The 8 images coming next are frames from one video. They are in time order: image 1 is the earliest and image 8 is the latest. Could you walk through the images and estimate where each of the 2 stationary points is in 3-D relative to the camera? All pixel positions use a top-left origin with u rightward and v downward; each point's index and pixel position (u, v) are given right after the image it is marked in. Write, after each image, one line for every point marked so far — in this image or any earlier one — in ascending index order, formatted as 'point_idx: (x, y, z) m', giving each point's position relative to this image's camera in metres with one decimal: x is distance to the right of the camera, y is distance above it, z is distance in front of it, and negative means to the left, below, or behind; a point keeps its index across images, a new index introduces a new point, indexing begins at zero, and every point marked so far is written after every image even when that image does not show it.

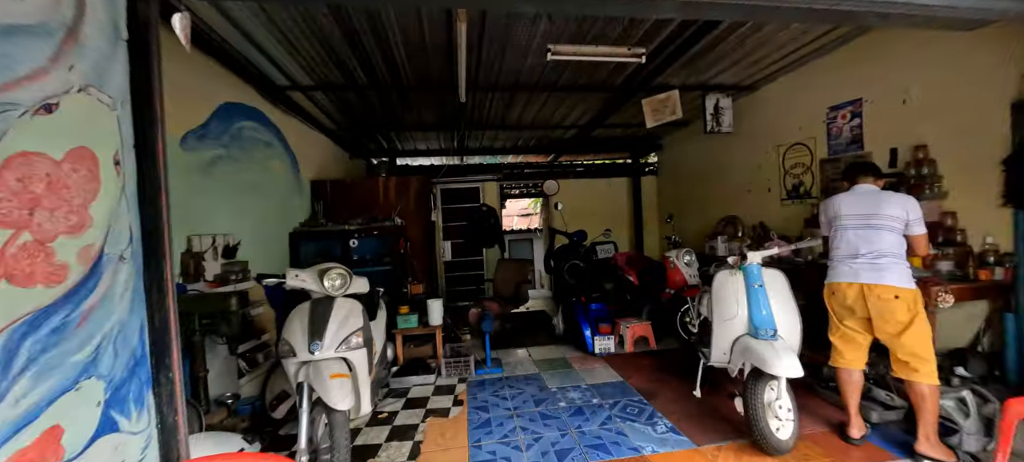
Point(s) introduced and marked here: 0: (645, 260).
0: (+1.6, -0.3, +4.5) m
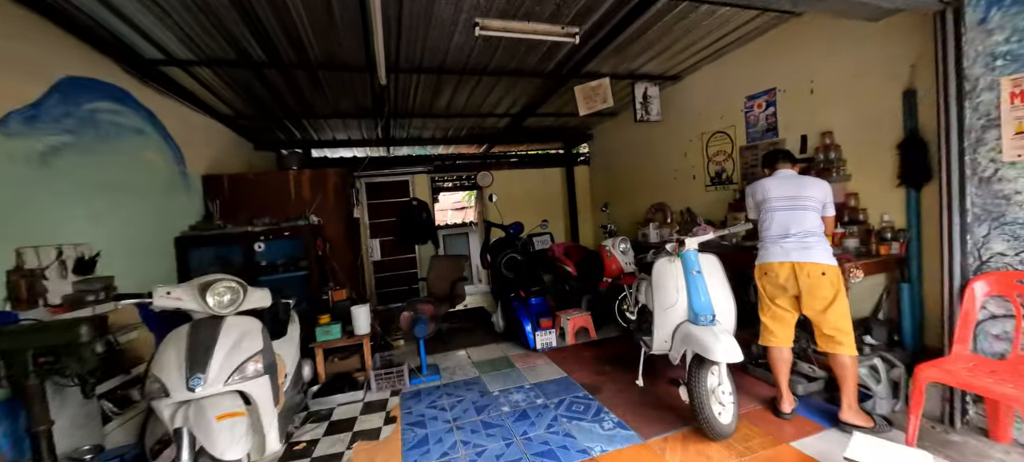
0: (+0.8, -0.2, +4.4) m
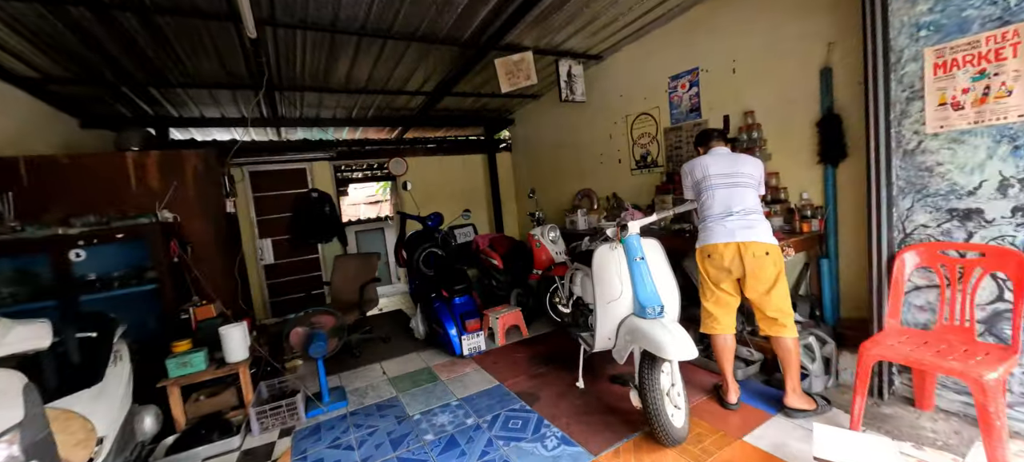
0: (0.0, -0.1, +4.1) m
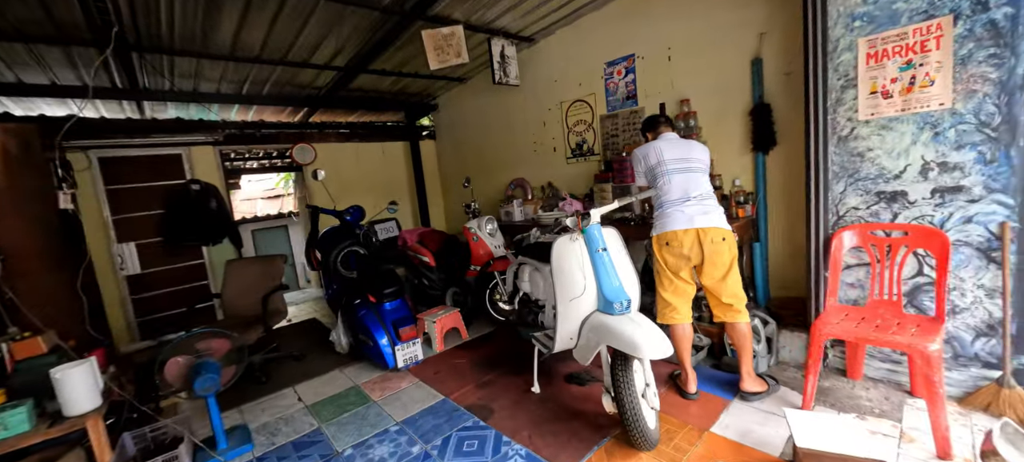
0: (-0.7, 0.0, +3.7) m
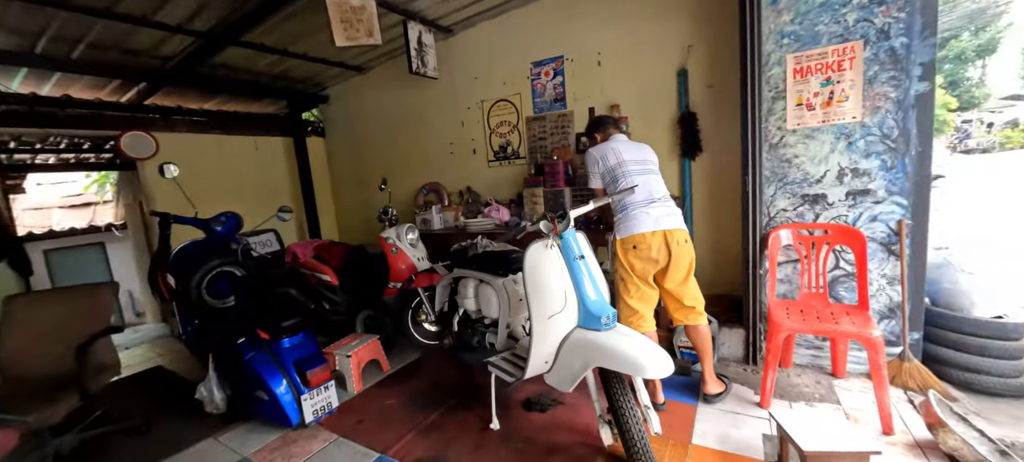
0: (-1.4, -0.1, +3.1) m
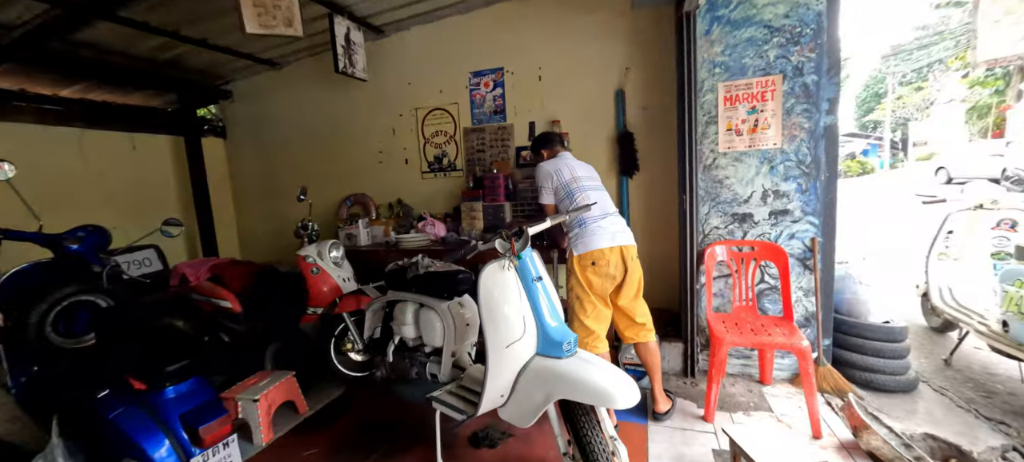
0: (-1.8, -0.3, +2.7) m
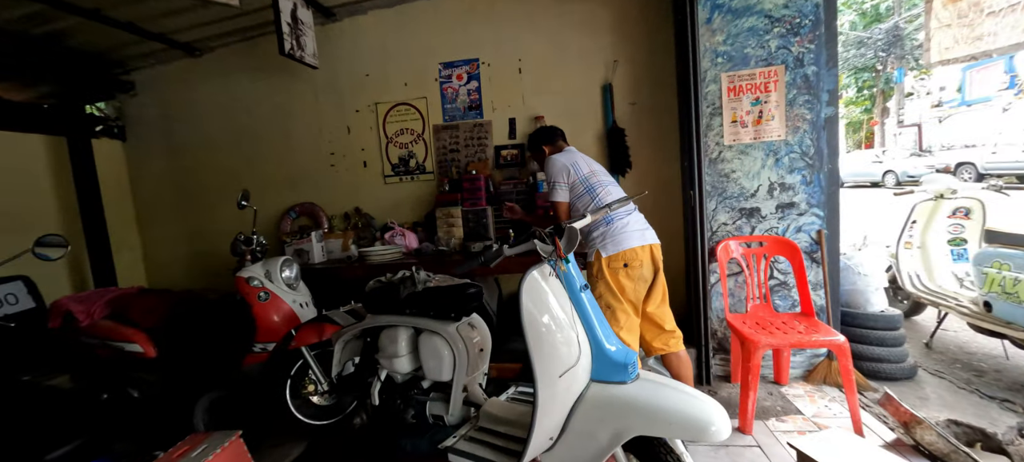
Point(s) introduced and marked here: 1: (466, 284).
0: (-1.9, -0.4, +2.1) m
1: (-0.2, -0.2, +1.5) m
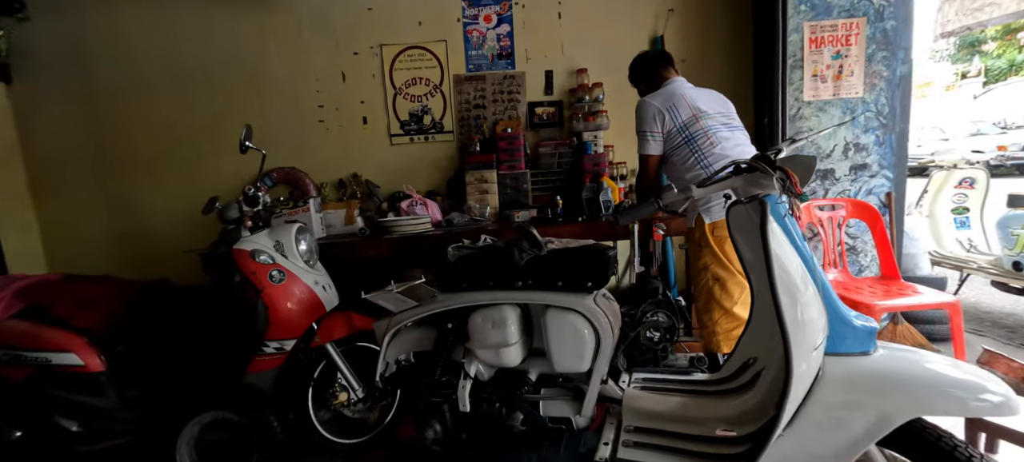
0: (-1.5, -0.2, +1.5) m
1: (+0.3, 0.0, +1.1) m
